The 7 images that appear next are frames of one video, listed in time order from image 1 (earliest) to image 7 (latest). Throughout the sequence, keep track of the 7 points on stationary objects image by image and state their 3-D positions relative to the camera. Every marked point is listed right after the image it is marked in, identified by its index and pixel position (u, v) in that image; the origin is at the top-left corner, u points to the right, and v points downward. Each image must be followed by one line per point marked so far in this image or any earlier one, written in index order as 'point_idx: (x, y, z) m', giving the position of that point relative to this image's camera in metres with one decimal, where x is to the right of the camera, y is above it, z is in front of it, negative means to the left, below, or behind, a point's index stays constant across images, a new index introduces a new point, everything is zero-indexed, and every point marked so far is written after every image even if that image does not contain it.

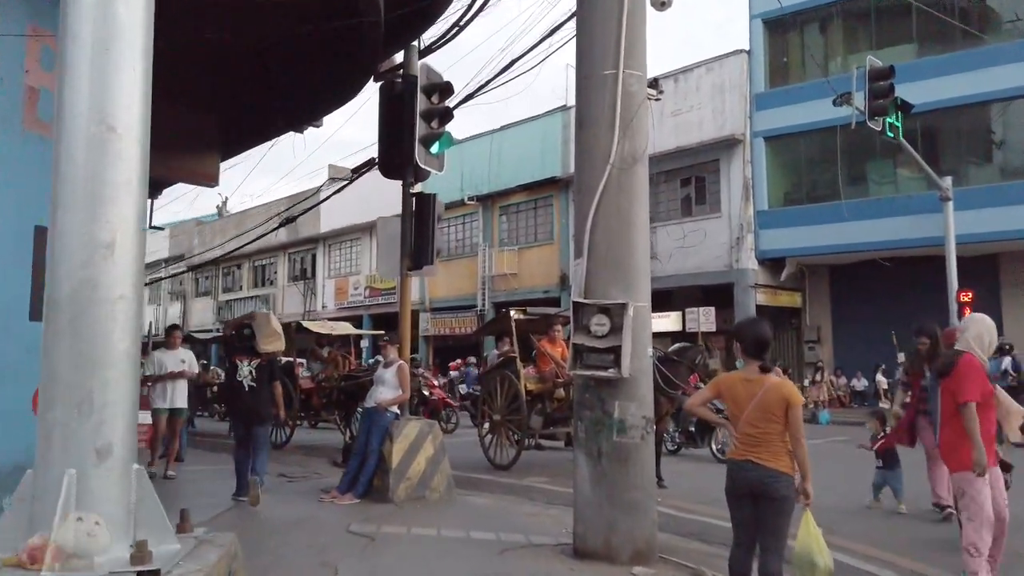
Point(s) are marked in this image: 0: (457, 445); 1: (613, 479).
0: (-1.0, -2.8, +13.0) m
1: (+0.8, -1.5, +5.9) m
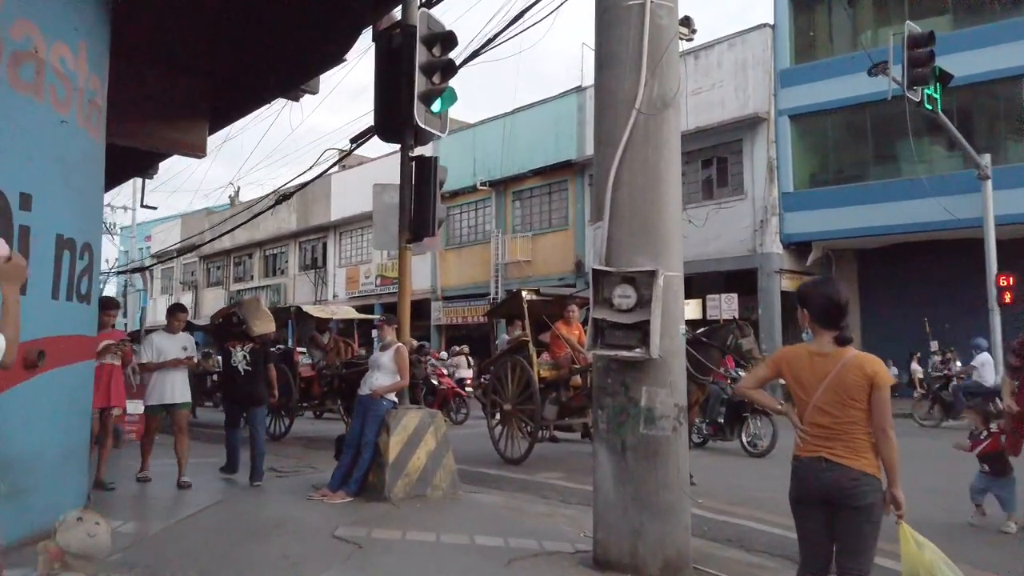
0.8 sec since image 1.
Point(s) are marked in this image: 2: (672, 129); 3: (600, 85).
0: (-0.8, -2.5, +12.2) m
1: (+0.9, -1.3, +5.0) m
2: (+1.2, +1.2, +5.4) m
3: (+0.7, +1.5, +5.5) m
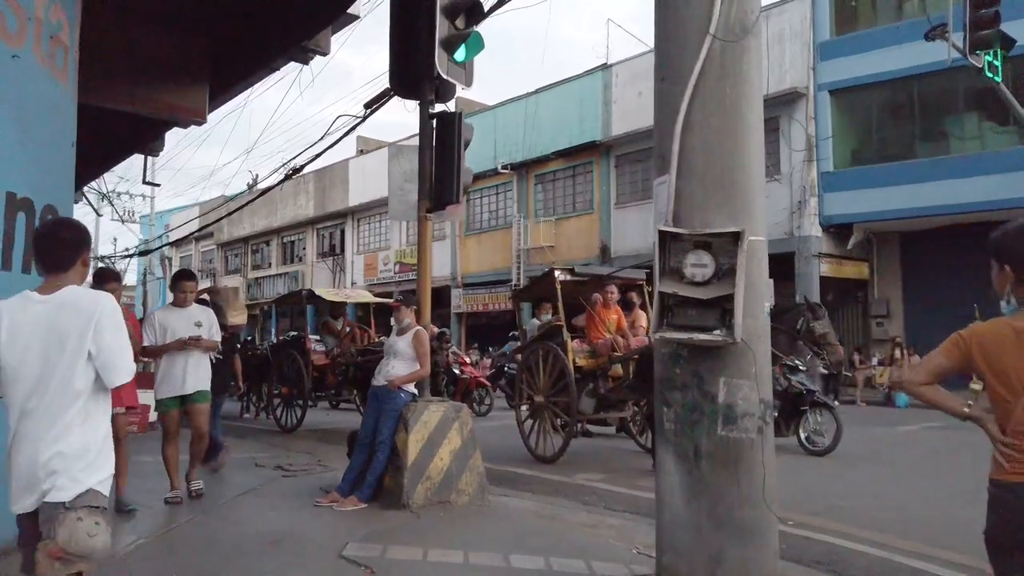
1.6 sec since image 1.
0: (-0.3, -2.2, +11.2) m
1: (+1.1, -1.1, +4.1) m
2: (+1.4, +1.3, +4.3) m
3: (+0.9, +1.7, +4.5) m
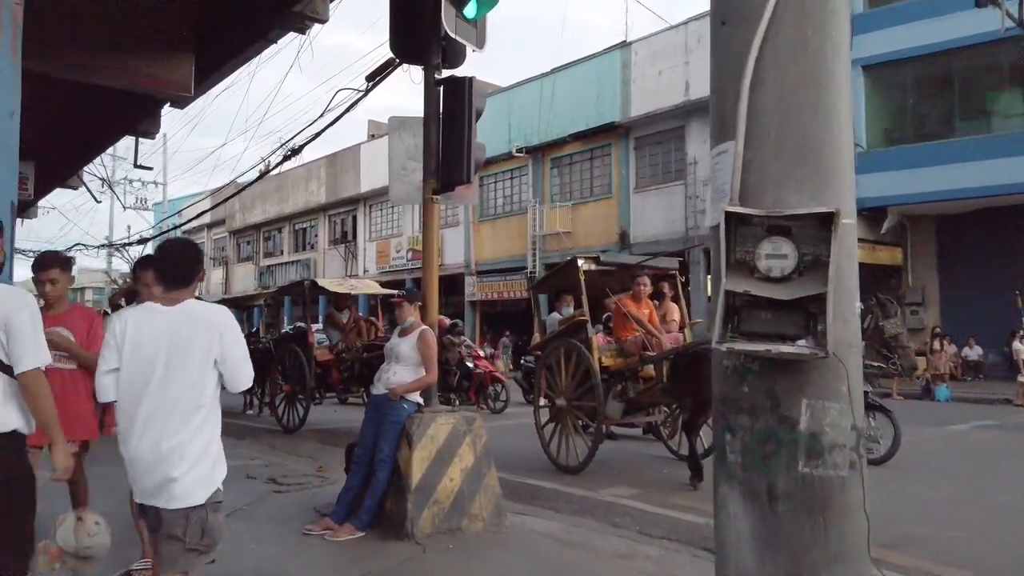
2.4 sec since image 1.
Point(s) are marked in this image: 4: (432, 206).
0: (-0.1, -2.0, +10.4) m
1: (+1.2, -1.1, +3.2) m
2: (+1.5, +1.4, +3.4) m
3: (+1.0, +1.7, +3.6) m
4: (-0.7, +0.7, +6.0) m
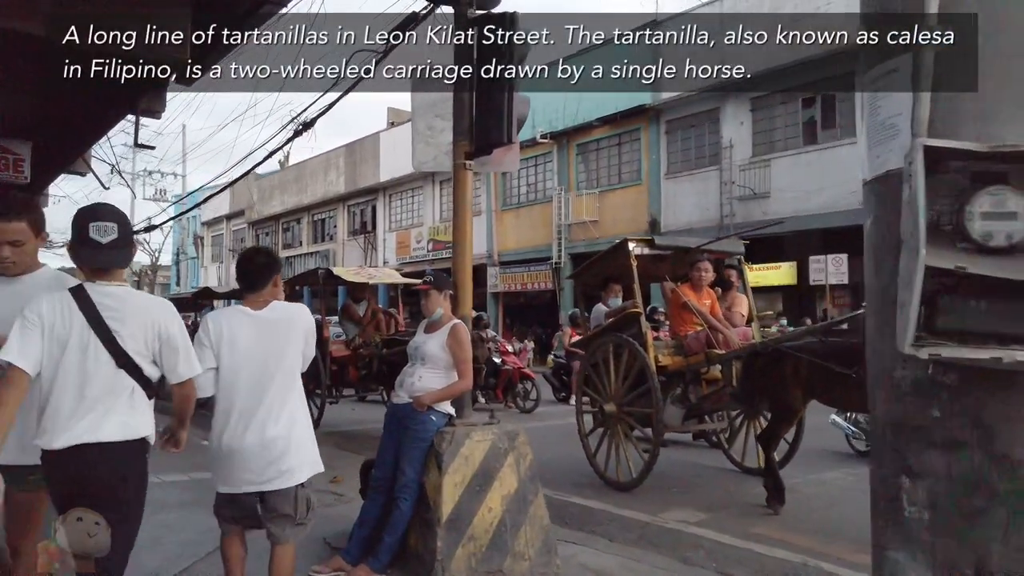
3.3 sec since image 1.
0: (+0.4, -1.9, +9.4) m
1: (+1.5, -1.0, +2.1) m
2: (+1.8, +1.4, +2.3) m
3: (+1.3, +1.8, +2.5) m
4: (-0.3, +0.8, +5.0) m
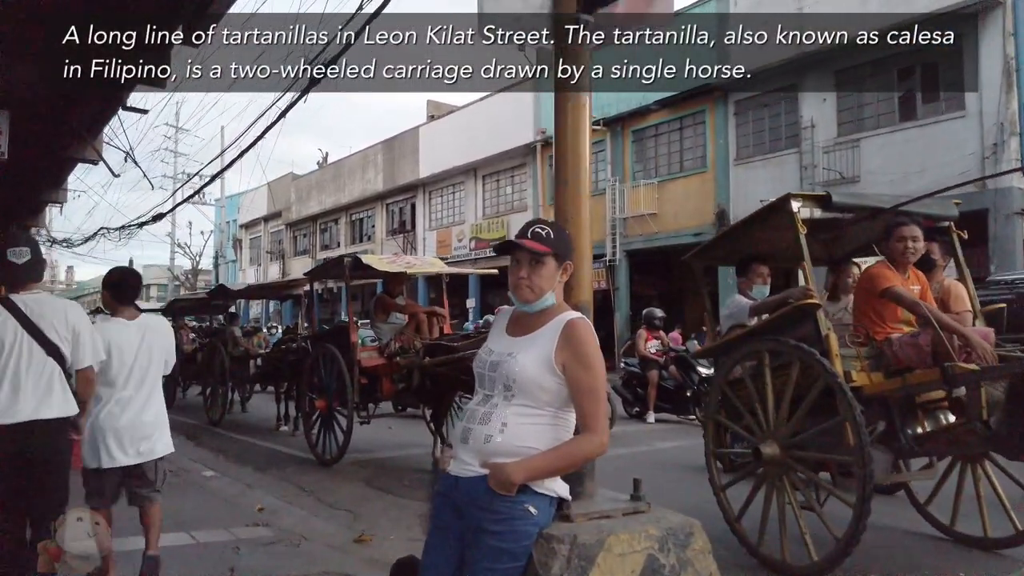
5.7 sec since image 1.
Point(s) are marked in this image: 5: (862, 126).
0: (+1.2, -1.8, +7.2) m
1: (+1.9, -0.9, -0.1) m
2: (+2.2, +1.6, +0.1) m
3: (+1.7, +1.9, +0.2) m
4: (+0.2, +0.9, +2.8) m
5: (+8.6, +4.0, +18.1) m
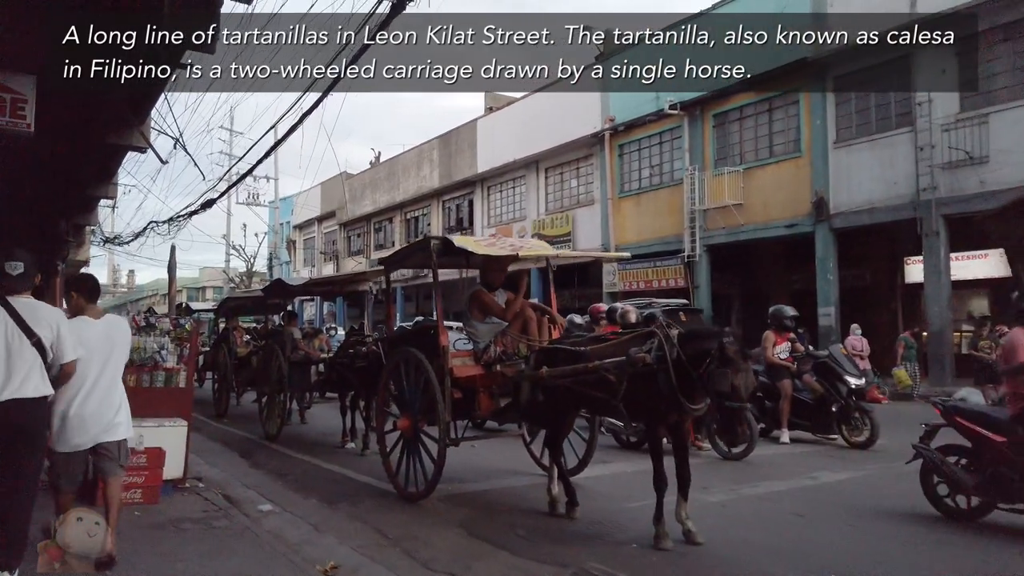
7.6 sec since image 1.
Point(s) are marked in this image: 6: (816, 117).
0: (+2.3, -1.7, +5.3) m
1: (+2.5, -0.8, -2.0) m
2: (+2.8, +1.7, -1.9) m
3: (+2.3, +2.0, -1.6) m
4: (+1.0, +1.0, +1.0) m
5: (+10.4, +4.1, +15.7) m
6: (+8.0, +4.4, +19.2) m
